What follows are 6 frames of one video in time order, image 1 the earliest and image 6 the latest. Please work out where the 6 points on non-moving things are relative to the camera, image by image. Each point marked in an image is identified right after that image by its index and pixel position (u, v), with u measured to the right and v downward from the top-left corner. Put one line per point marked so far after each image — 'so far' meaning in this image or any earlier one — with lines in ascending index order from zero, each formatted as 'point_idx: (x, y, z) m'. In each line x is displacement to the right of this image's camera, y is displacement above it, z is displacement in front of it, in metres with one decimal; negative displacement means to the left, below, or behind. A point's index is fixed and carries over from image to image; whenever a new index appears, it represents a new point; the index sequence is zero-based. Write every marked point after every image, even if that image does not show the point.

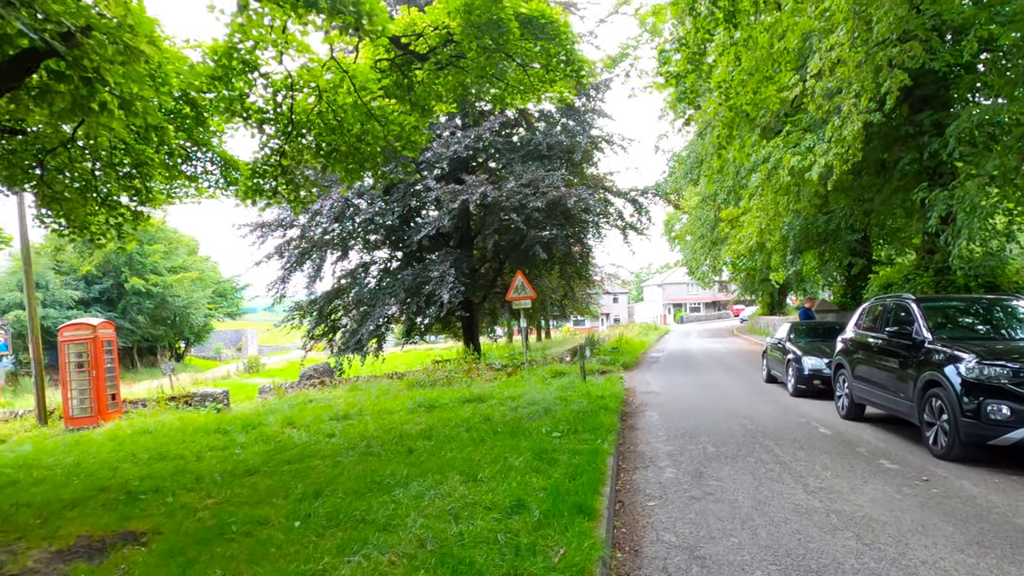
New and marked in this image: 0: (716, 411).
0: (+2.7, -1.6, +8.7) m
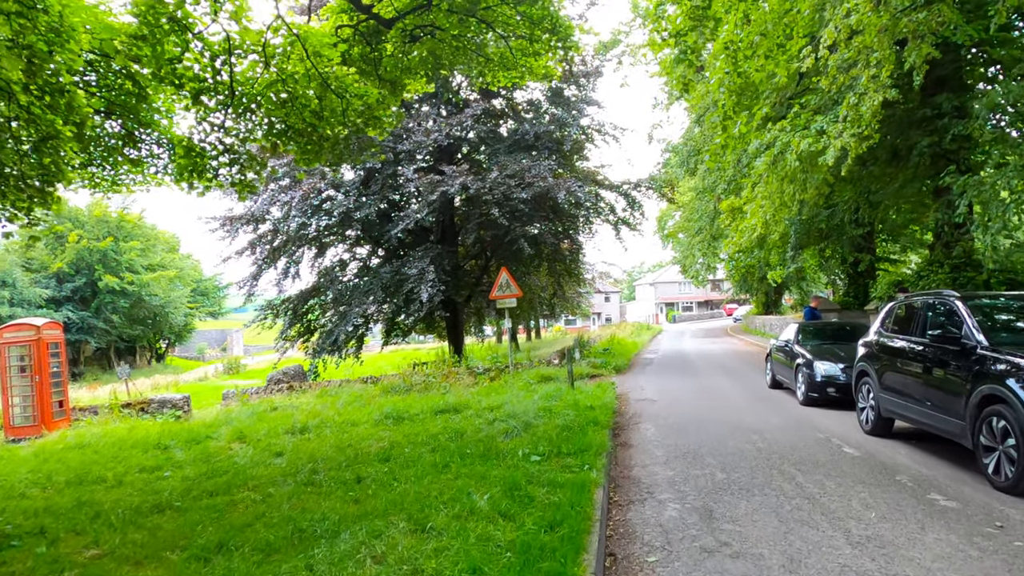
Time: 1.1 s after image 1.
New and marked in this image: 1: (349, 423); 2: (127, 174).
0: (+2.4, -1.6, +7.7) m
1: (-2.2, -1.8, +8.7) m
2: (-5.9, +1.7, +10.2) m
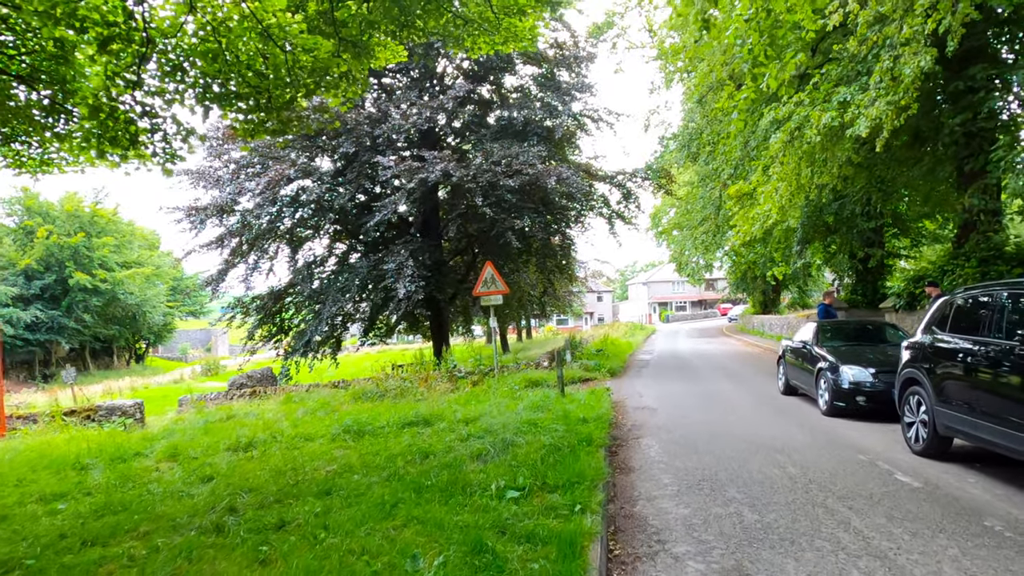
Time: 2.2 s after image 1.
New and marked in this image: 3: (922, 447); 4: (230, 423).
0: (+2.2, -1.5, +6.5) m
1: (-2.4, -1.7, +7.5) m
2: (-6.2, +1.8, +8.9) m
3: (+3.4, -1.3, +5.4) m
4: (-4.0, -1.9, +9.4) m
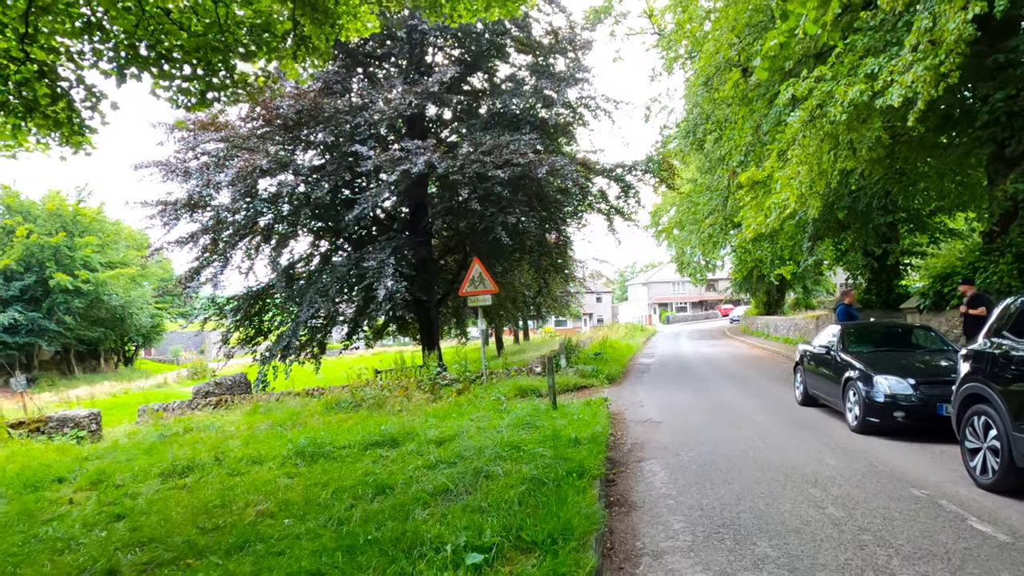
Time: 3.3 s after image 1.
0: (+2.0, -1.5, +5.5) m
1: (-2.6, -1.7, +6.5) m
2: (-6.4, +1.8, +7.9) m
3: (+3.2, -1.3, +4.4) m
4: (-4.2, -1.9, +8.3) m
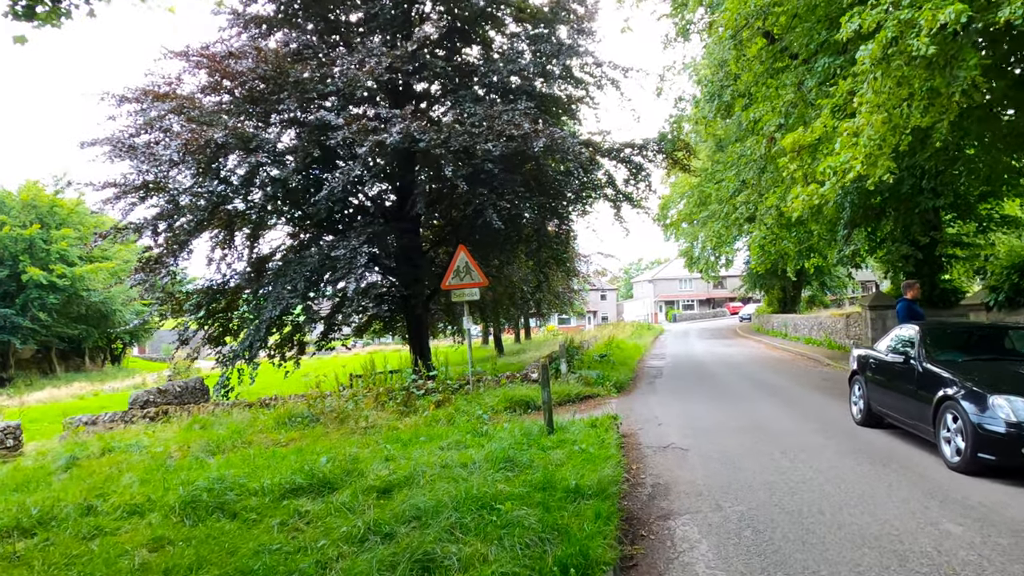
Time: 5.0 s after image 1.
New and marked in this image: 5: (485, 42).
0: (+1.9, -1.4, +3.7) m
1: (-2.7, -1.6, +4.7) m
2: (-6.5, +2.0, +6.1) m
3: (+3.0, -1.2, +2.6) m
4: (-4.4, -1.8, +6.6) m
5: (-0.6, +5.5, +14.6) m
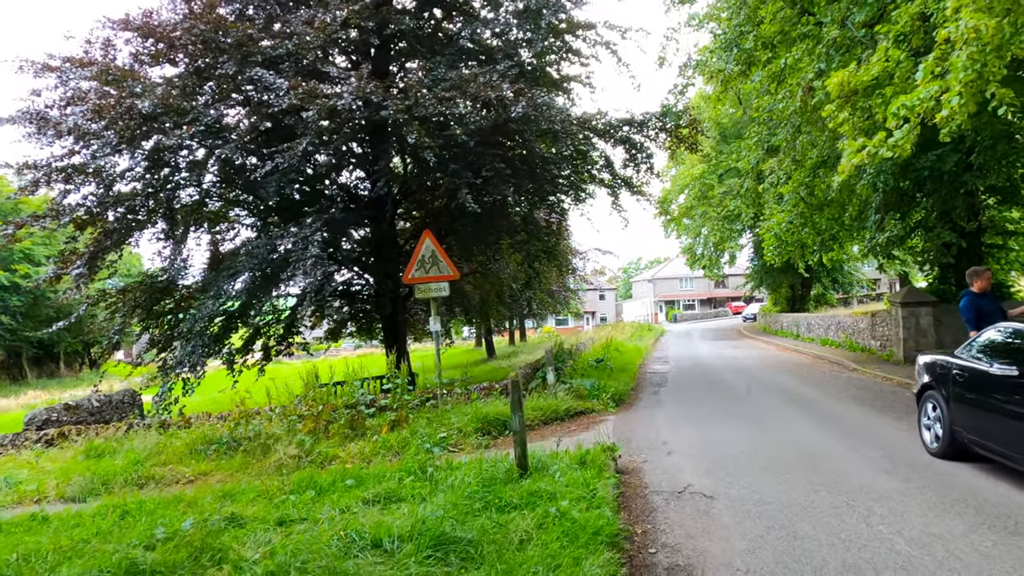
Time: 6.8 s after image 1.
0: (+1.6, -1.3, +1.9) m
1: (-3.0, -1.5, +3.0) m
2: (-6.8, +2.0, +4.4) m
3: (+2.7, -1.1, +0.9) m
4: (-4.6, -1.7, +4.8) m
5: (-1.0, +5.6, +12.9) m
